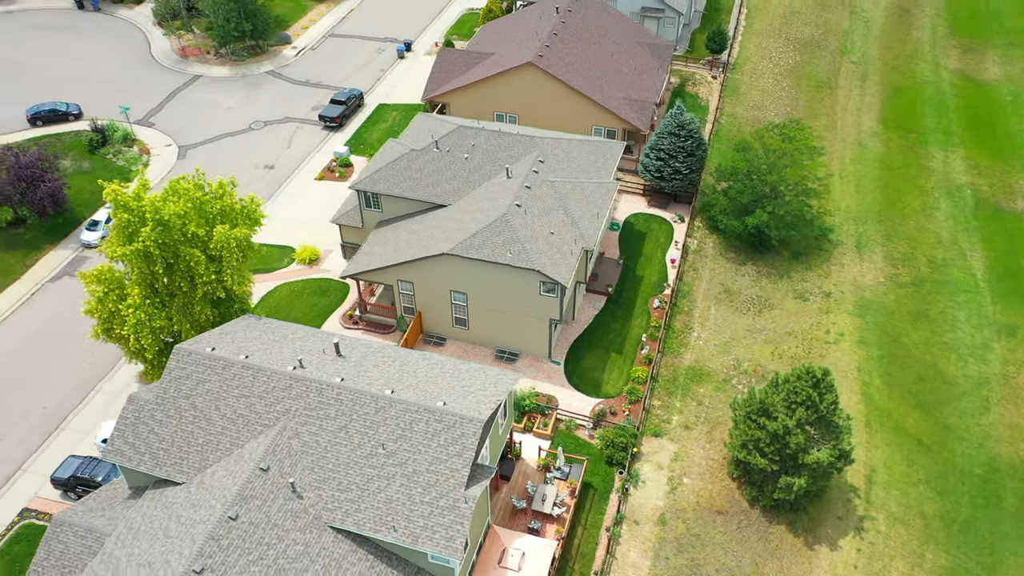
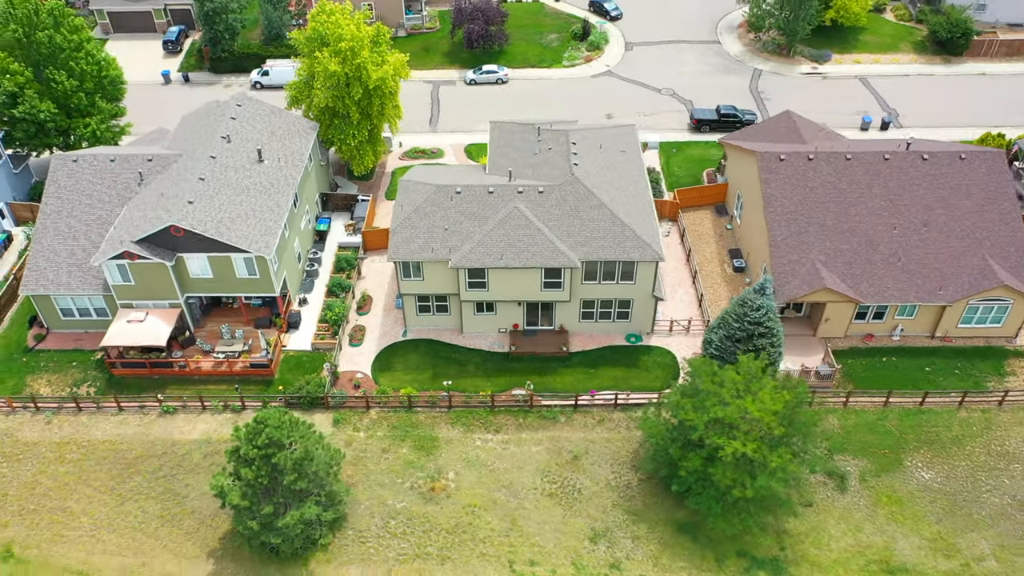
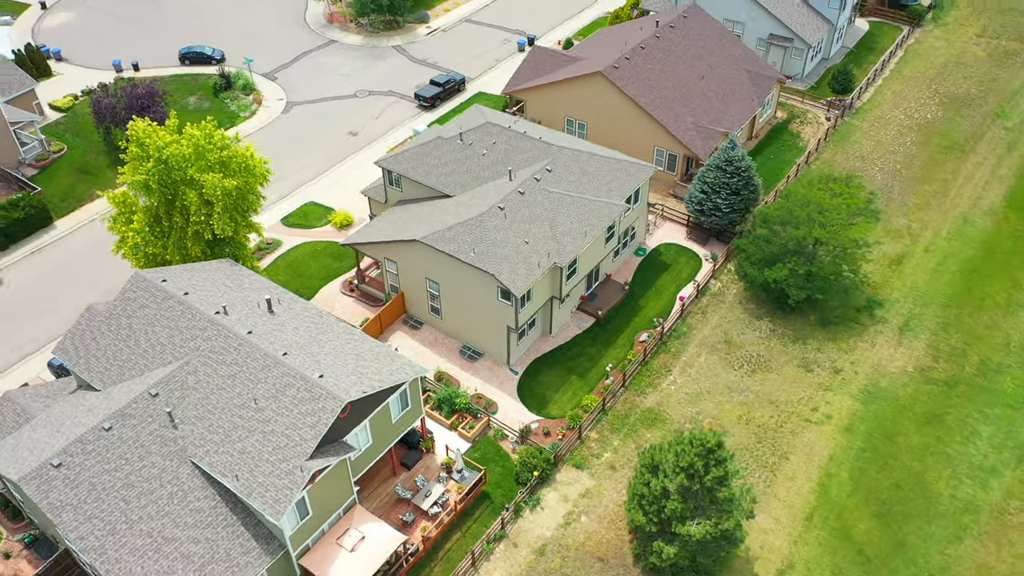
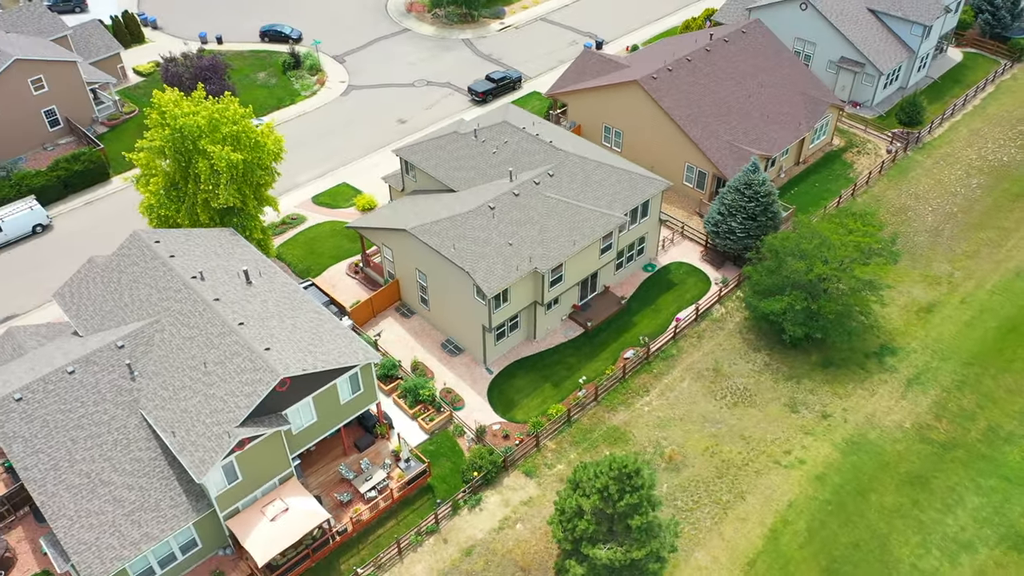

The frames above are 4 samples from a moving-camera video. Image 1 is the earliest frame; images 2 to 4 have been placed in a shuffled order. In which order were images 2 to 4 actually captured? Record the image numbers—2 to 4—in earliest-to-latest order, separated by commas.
3, 4, 2
